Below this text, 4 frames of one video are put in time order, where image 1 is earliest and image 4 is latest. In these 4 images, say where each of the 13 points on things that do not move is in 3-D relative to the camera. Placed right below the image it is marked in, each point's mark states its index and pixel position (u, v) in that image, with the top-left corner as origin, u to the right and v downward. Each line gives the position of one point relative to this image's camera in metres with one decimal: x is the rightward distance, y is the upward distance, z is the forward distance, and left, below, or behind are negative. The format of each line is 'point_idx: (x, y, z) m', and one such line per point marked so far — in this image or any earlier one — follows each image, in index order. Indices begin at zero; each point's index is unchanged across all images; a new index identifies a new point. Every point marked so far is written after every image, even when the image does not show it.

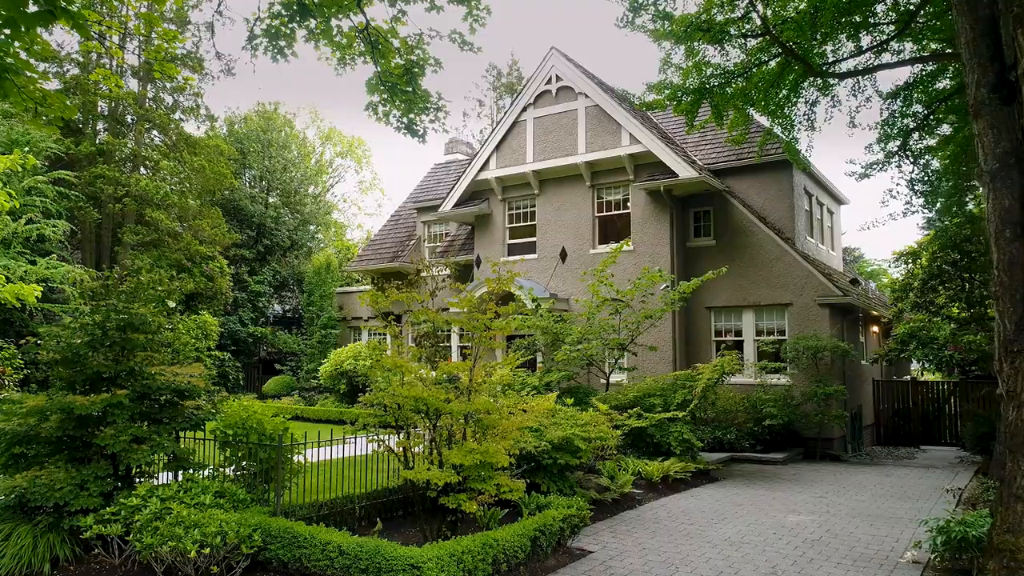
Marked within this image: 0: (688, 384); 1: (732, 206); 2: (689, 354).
0: (+2.8, -1.5, +12.0) m
1: (+4.5, +1.7, +15.6) m
2: (+3.7, -1.4, +15.9) m
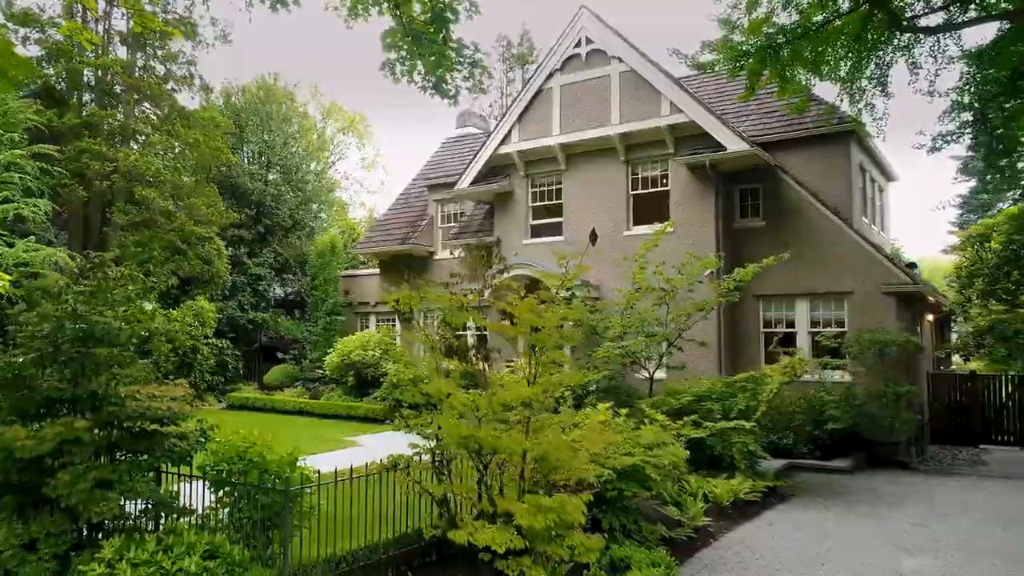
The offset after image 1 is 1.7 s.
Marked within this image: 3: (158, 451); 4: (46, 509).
0: (+3.3, -1.4, +10.6) m
1: (+5.0, +1.9, +14.1) m
2: (+4.2, -1.1, +14.4) m
3: (-2.5, -1.1, +5.4) m
4: (-3.1, -1.5, +5.1) m
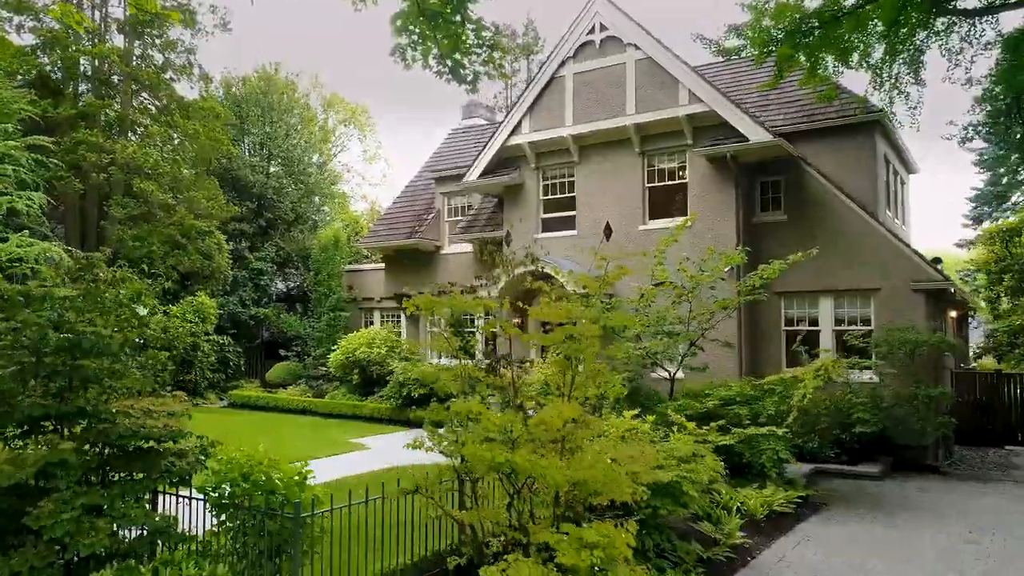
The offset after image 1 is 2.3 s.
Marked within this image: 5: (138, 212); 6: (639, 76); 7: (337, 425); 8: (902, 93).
0: (+3.5, -1.3, +10.0) m
1: (+5.2, +2.0, +13.5) m
2: (+4.4, -1.1, +13.9) m
3: (-2.3, -1.2, +4.9) m
4: (-2.9, -1.5, +4.6) m
5: (-9.5, +1.9, +19.7) m
6: (+2.4, +3.9, +14.3) m
7: (-3.6, -2.8, +16.0) m
8: (+5.7, +2.9, +11.3) m
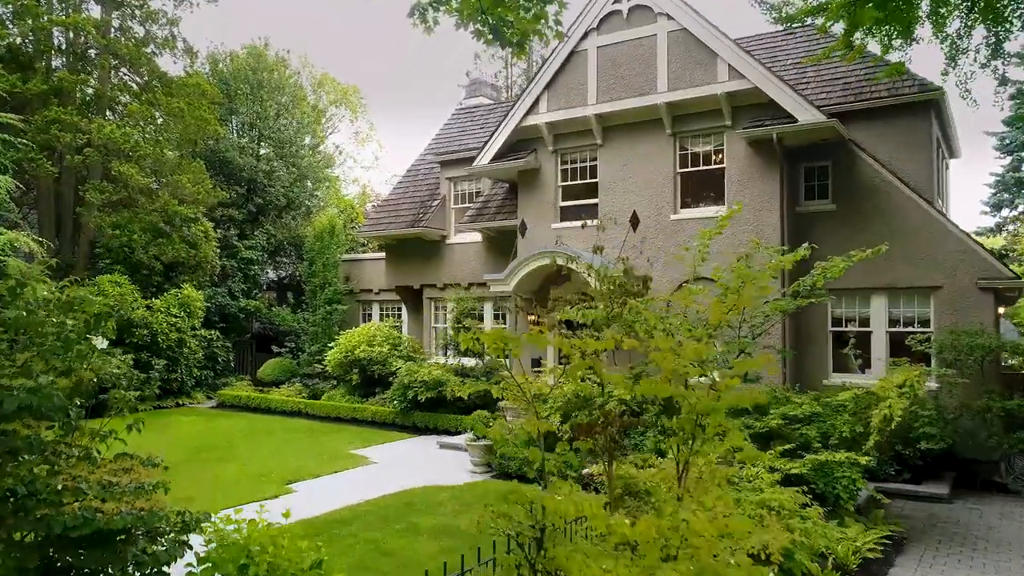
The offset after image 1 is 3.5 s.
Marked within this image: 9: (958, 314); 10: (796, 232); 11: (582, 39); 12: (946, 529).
0: (+3.9, -1.4, +8.8) m
1: (+5.5, +2.0, +12.2) m
2: (+4.7, -1.0, +12.7) m
3: (-1.8, -1.3, +3.5) m
4: (-2.4, -1.6, +3.2) m
5: (-9.3, +2.1, +18.2) m
6: (+2.7, +4.0, +12.9) m
7: (-3.4, -2.7, +14.7) m
8: (+6.0, +2.9, +10.0) m
9: (+6.6, -0.4, +11.4) m
10: (+4.7, +0.9, +12.8) m
11: (+1.3, +4.5, +13.8) m
12: (+5.0, -2.7, +8.8) m
